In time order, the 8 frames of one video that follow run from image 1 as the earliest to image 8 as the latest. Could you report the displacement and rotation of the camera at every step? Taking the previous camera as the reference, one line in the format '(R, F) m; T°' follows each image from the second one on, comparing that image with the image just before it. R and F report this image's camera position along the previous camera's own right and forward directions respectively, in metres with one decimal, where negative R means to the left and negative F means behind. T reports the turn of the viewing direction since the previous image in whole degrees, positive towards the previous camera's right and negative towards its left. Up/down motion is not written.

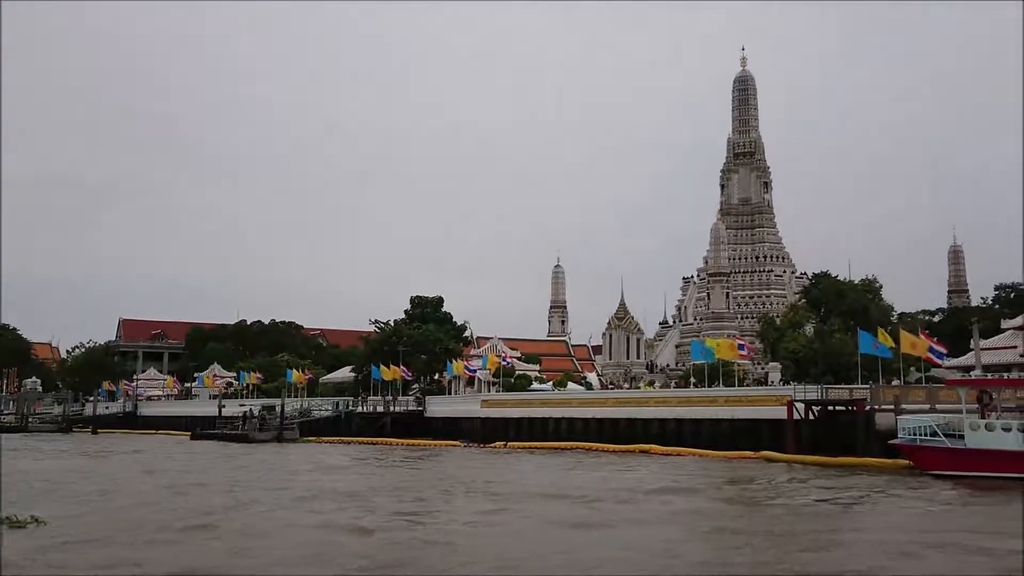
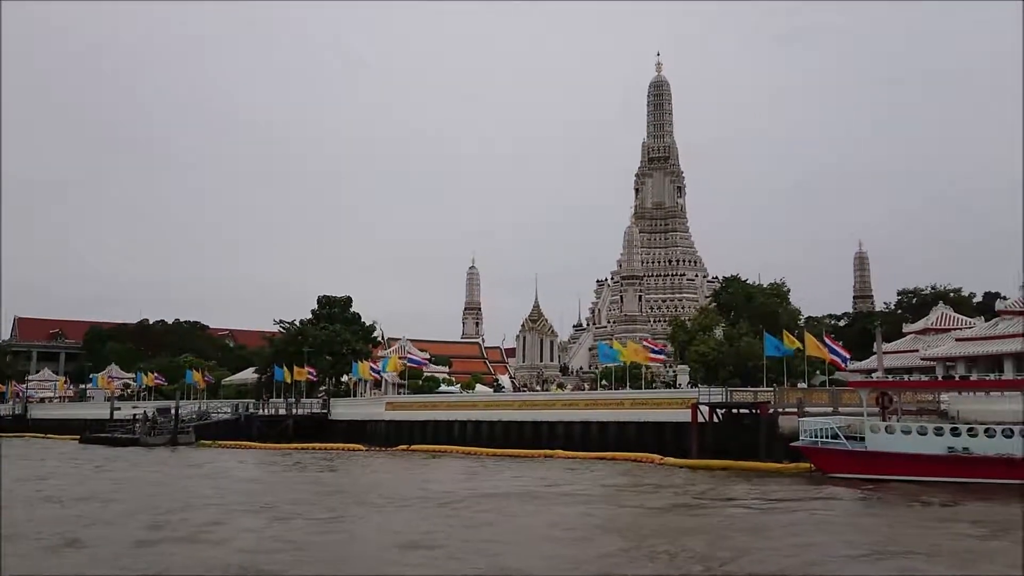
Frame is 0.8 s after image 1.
(+0.3, +0.7) m; +5°
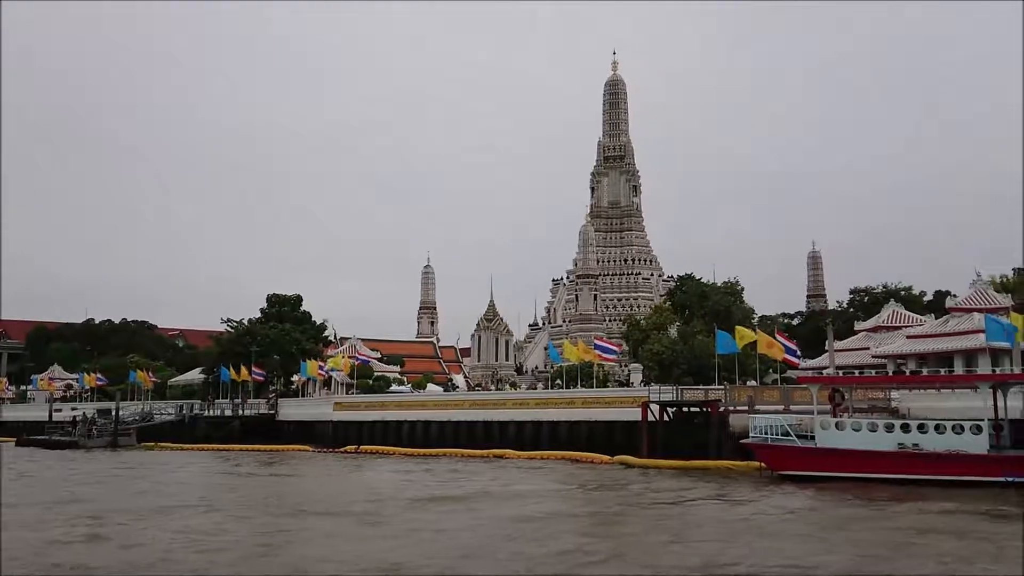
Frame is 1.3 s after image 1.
(+0.2, +0.4) m; +3°
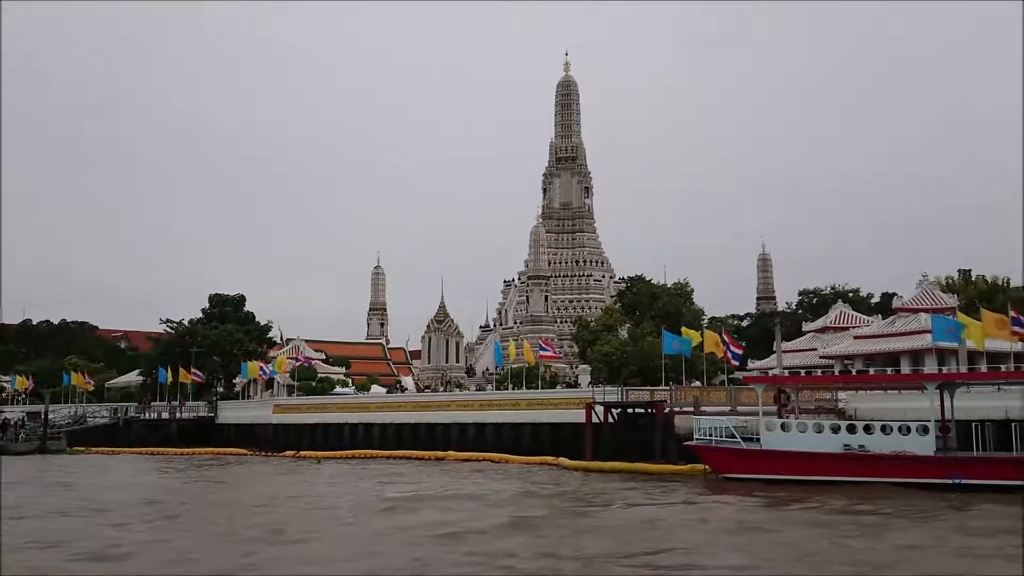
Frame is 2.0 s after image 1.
(+0.2, +0.5) m; +3°
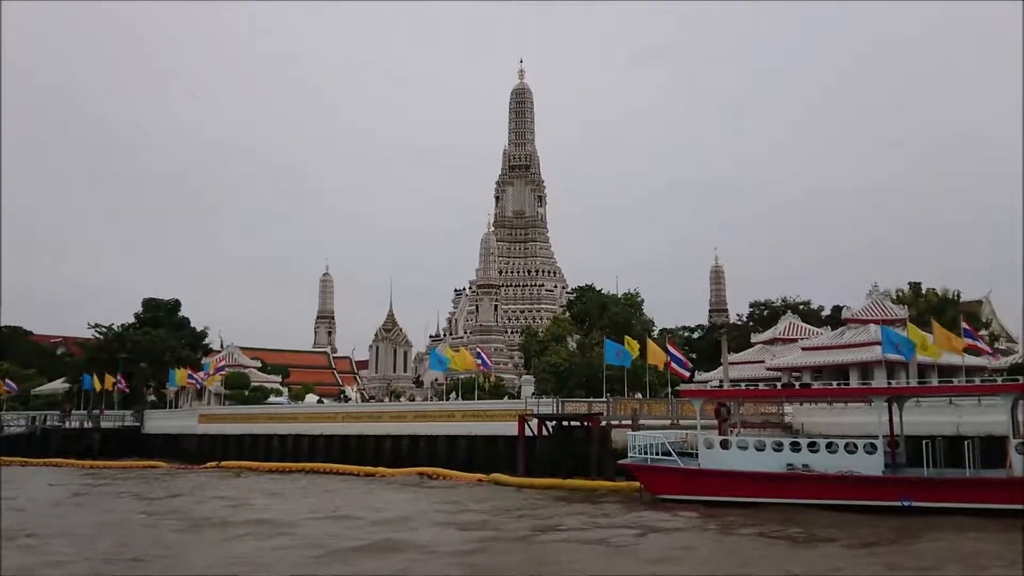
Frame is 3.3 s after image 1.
(+0.4, +0.9) m; +3°
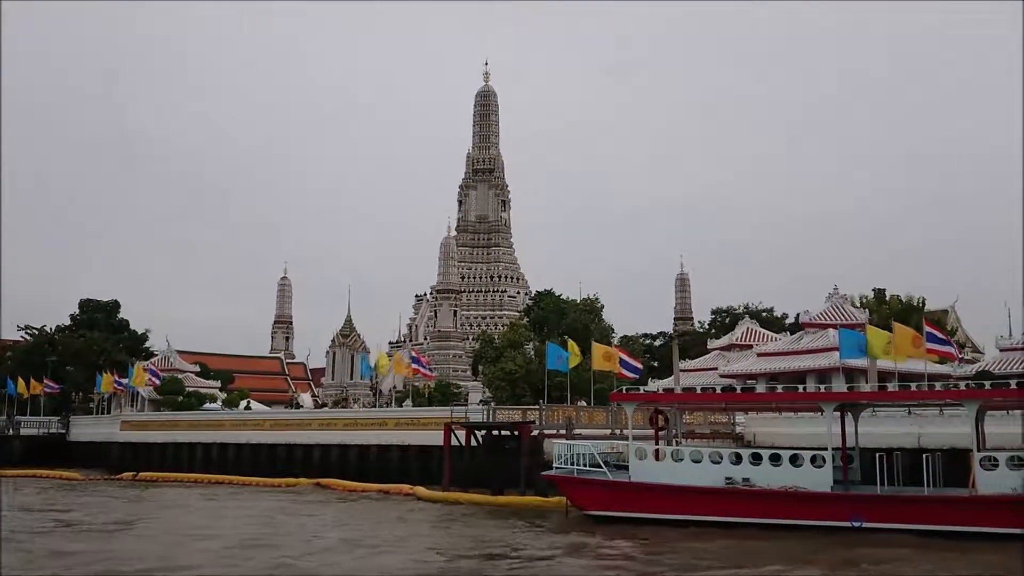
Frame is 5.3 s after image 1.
(+0.6, +1.1) m; +2°
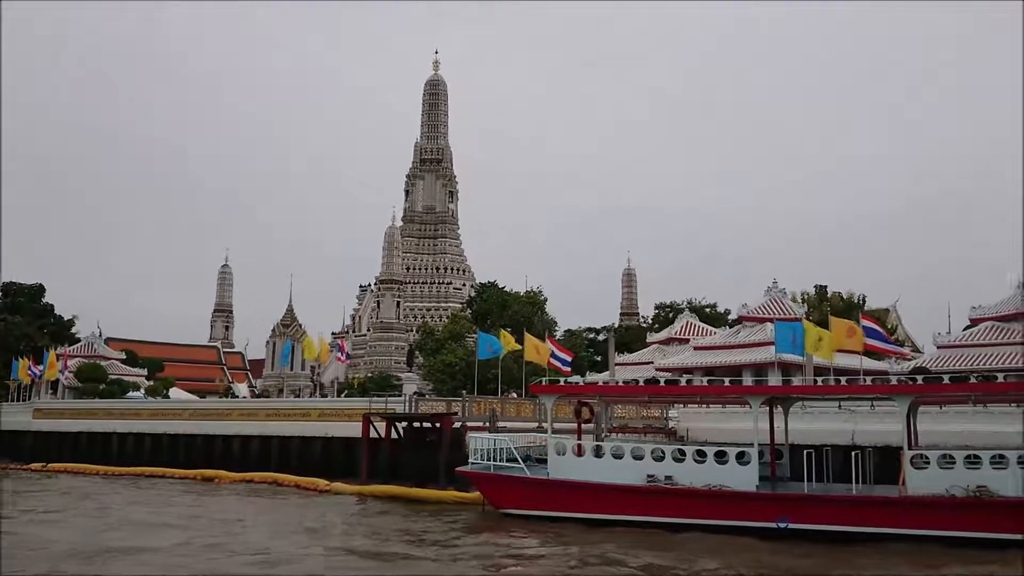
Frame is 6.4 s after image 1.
(+0.3, +0.5) m; +3°
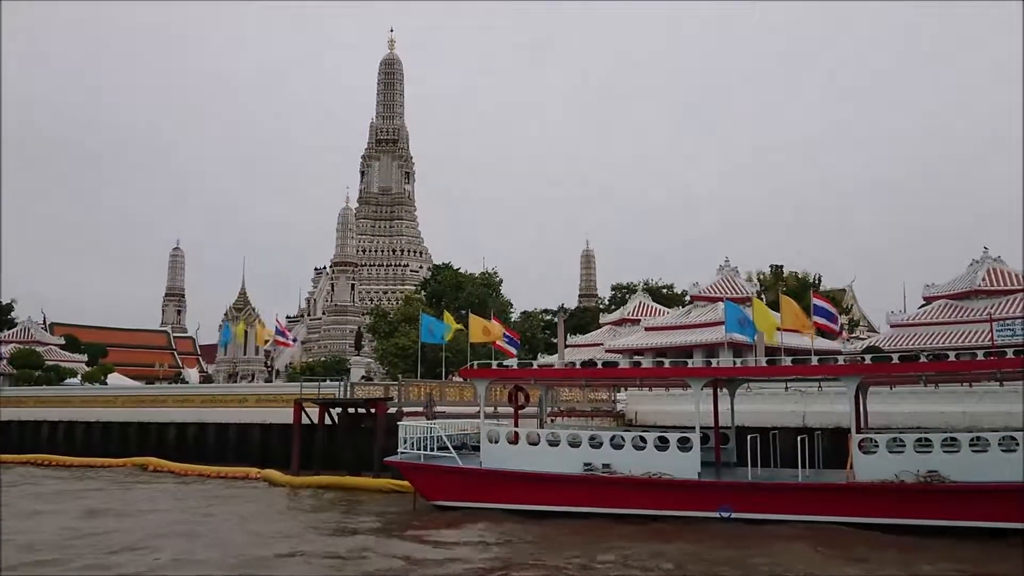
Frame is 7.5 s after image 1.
(+0.3, +0.5) m; +2°
